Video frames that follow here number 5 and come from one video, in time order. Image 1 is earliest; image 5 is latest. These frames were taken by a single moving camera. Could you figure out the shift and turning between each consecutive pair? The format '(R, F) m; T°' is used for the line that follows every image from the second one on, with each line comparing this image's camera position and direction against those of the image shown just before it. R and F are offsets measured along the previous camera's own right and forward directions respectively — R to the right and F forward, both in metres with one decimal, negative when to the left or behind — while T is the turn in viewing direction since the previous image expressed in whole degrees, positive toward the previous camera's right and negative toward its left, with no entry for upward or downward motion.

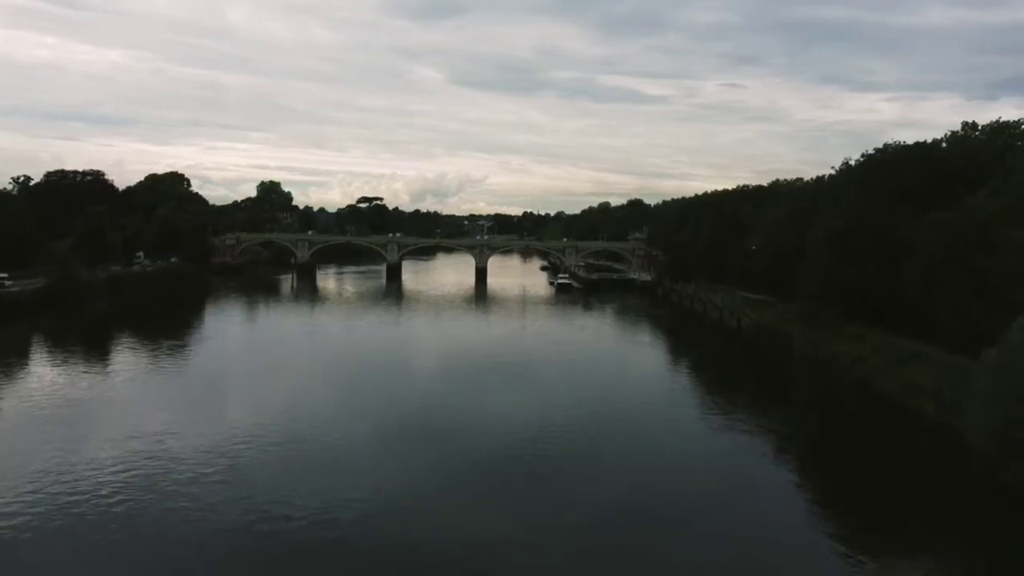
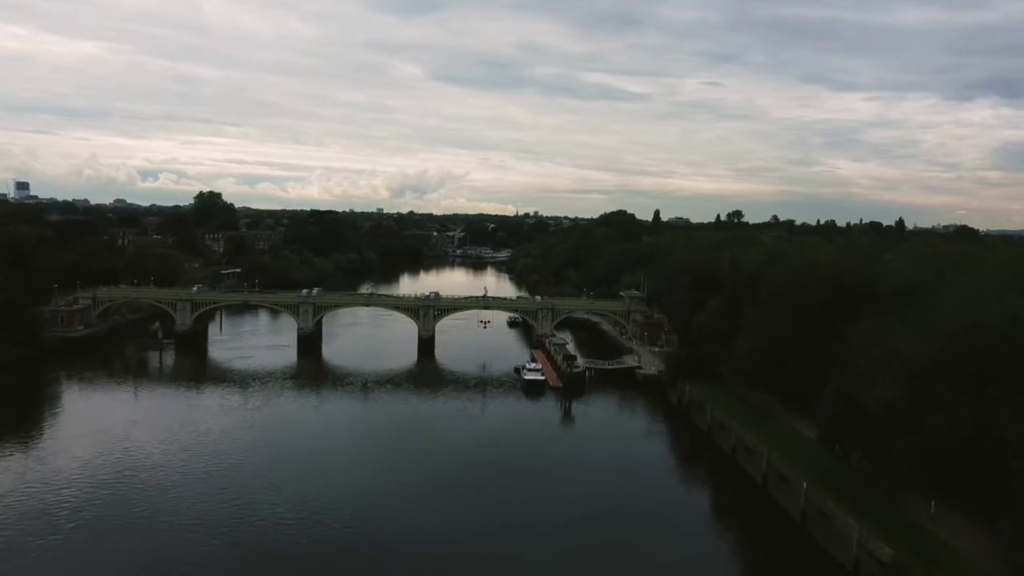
(+1.3, +15.0) m; +1°
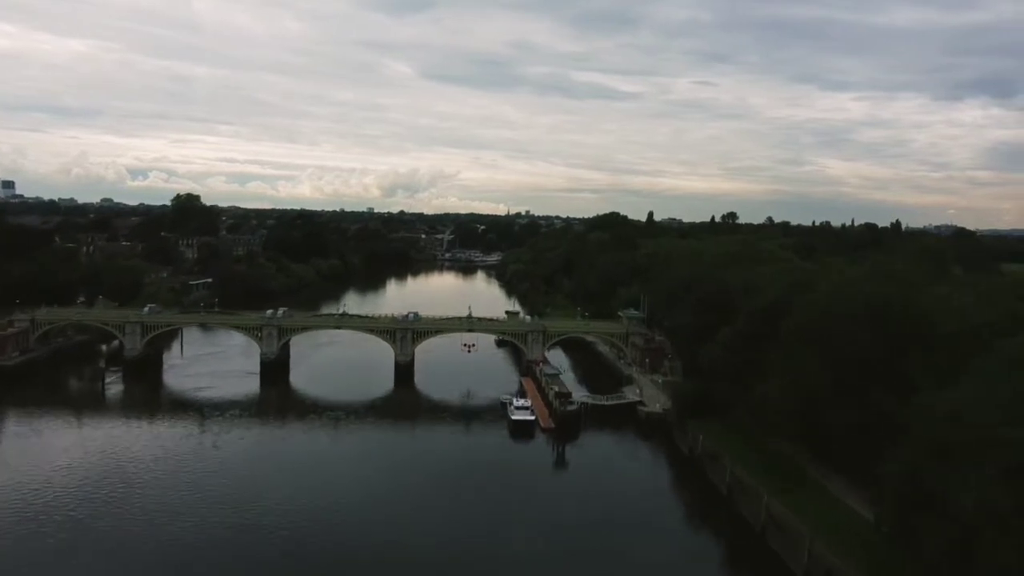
(+0.2, +4.3) m; +1°
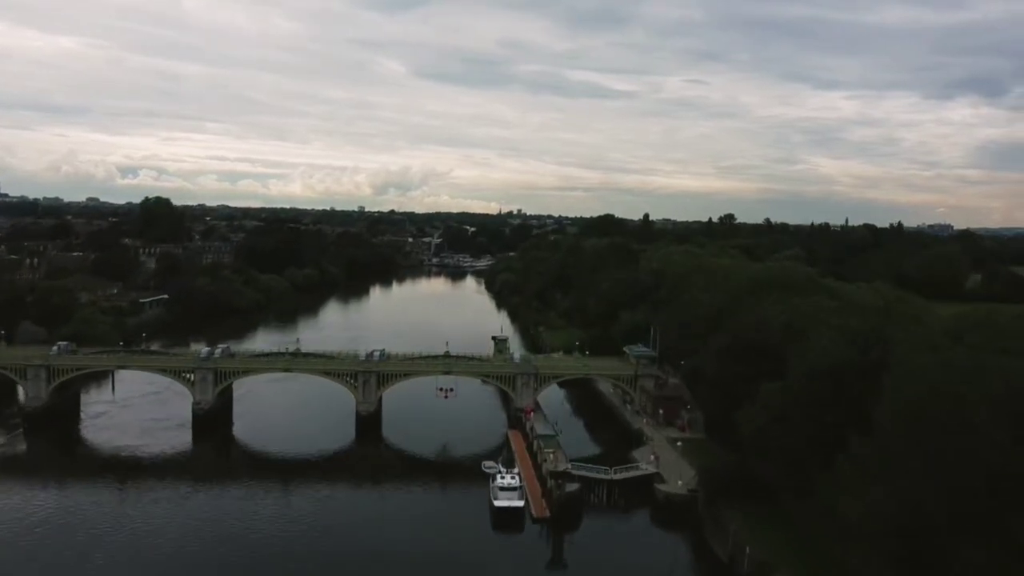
(+0.3, +6.8) m; +1°
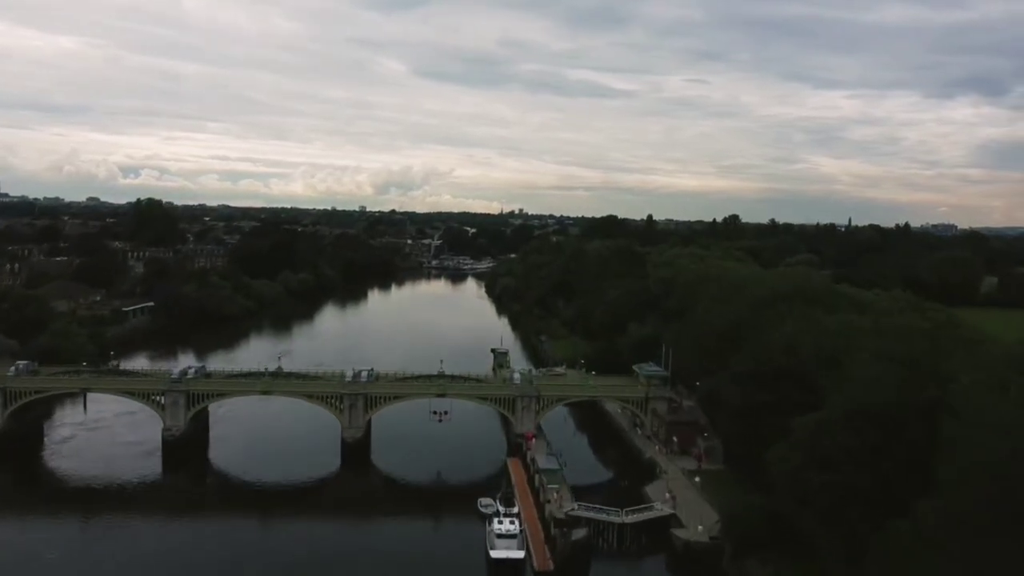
(+0.1, +2.8) m; 0°
